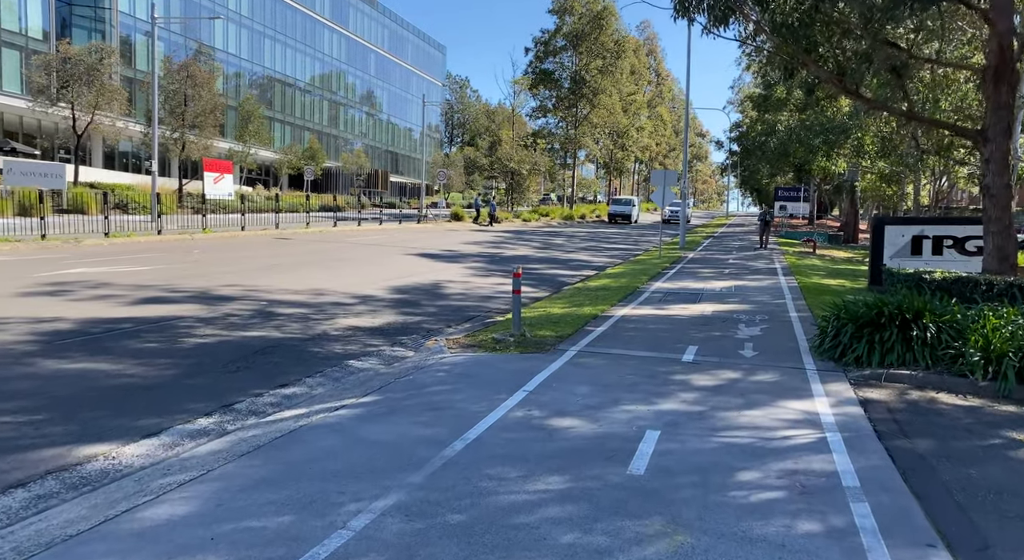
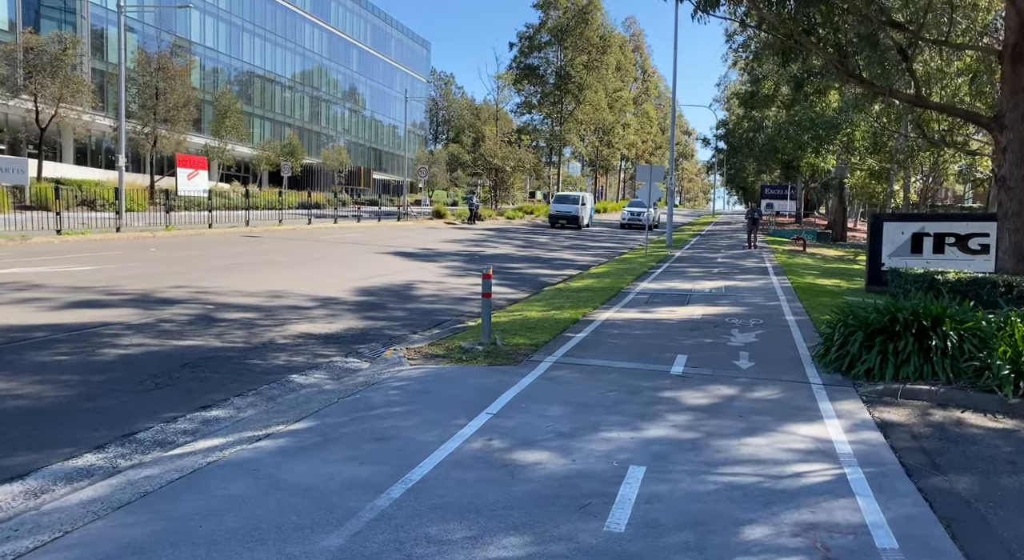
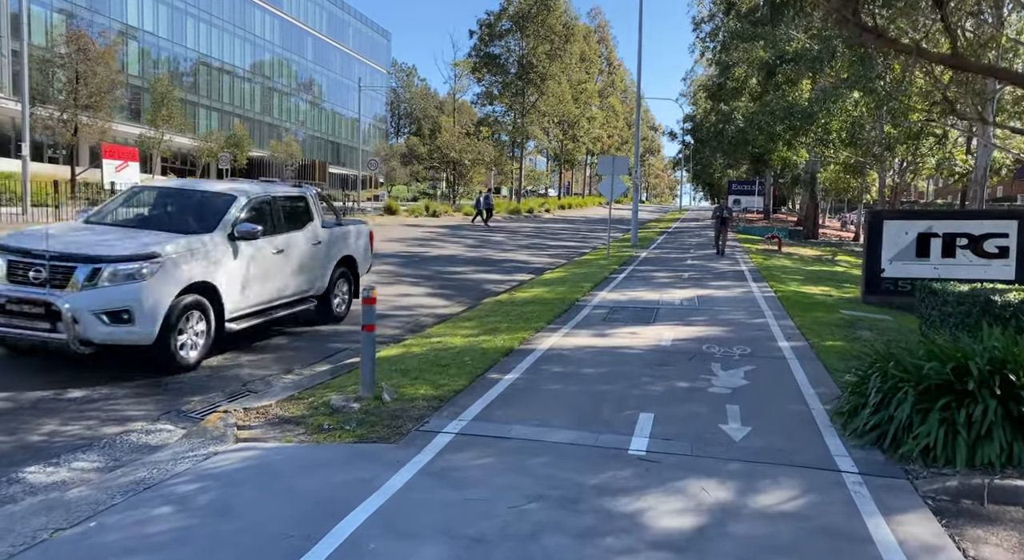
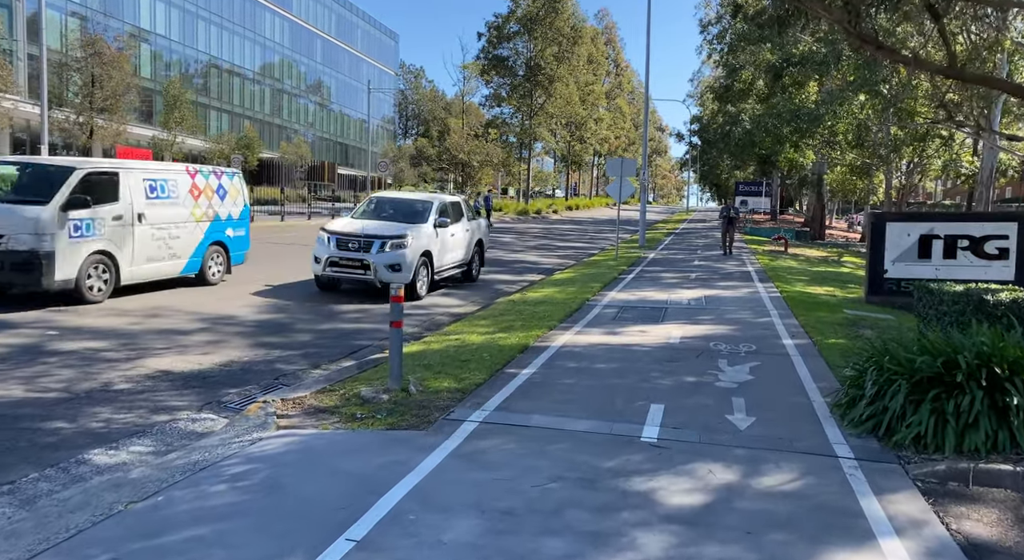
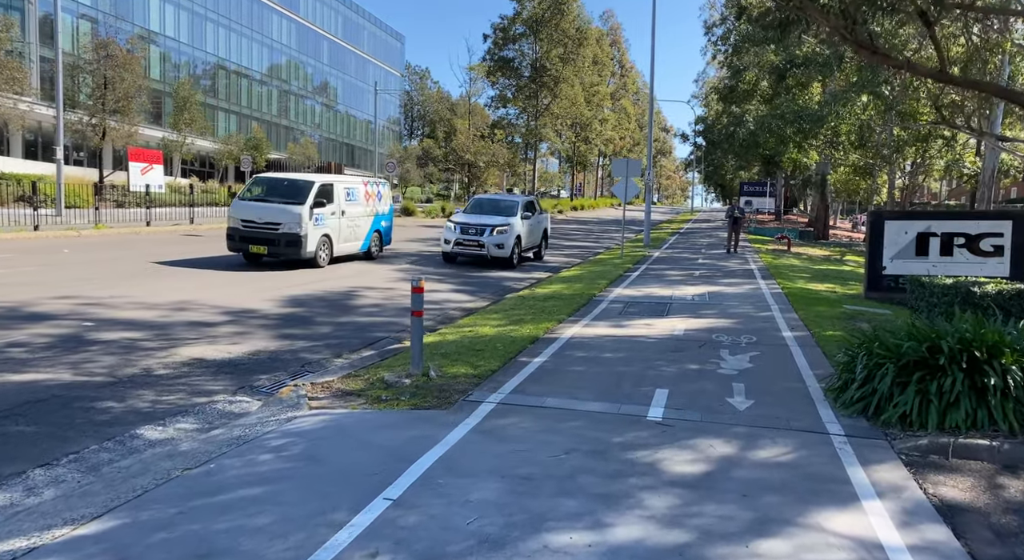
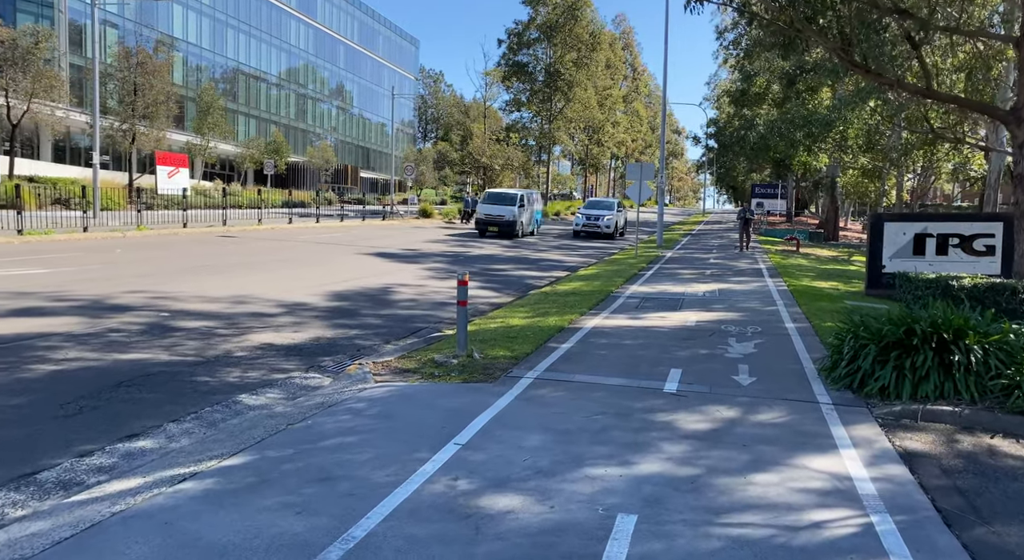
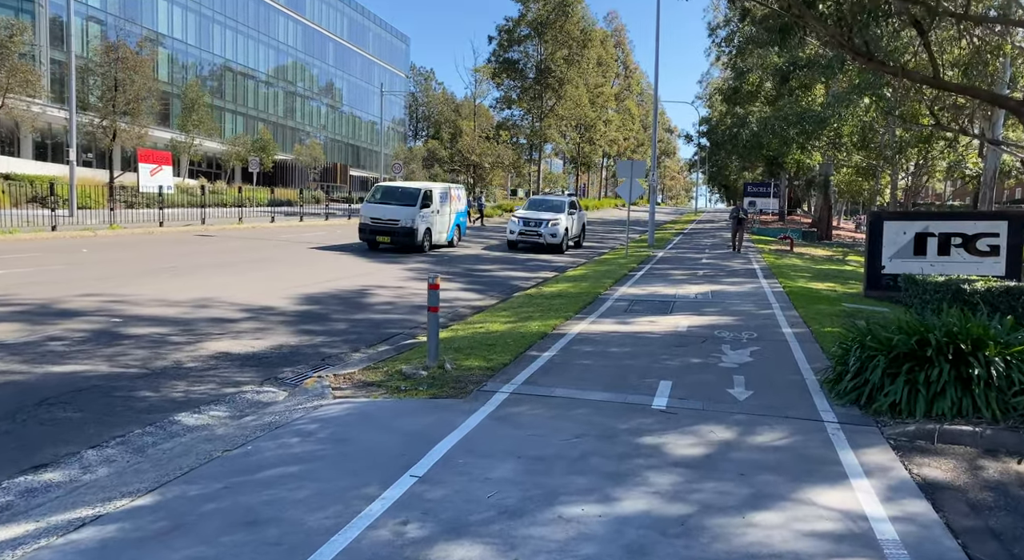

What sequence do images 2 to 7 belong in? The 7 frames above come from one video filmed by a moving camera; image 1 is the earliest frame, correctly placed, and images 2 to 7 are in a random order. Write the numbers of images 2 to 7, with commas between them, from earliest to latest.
2, 6, 7, 5, 4, 3
